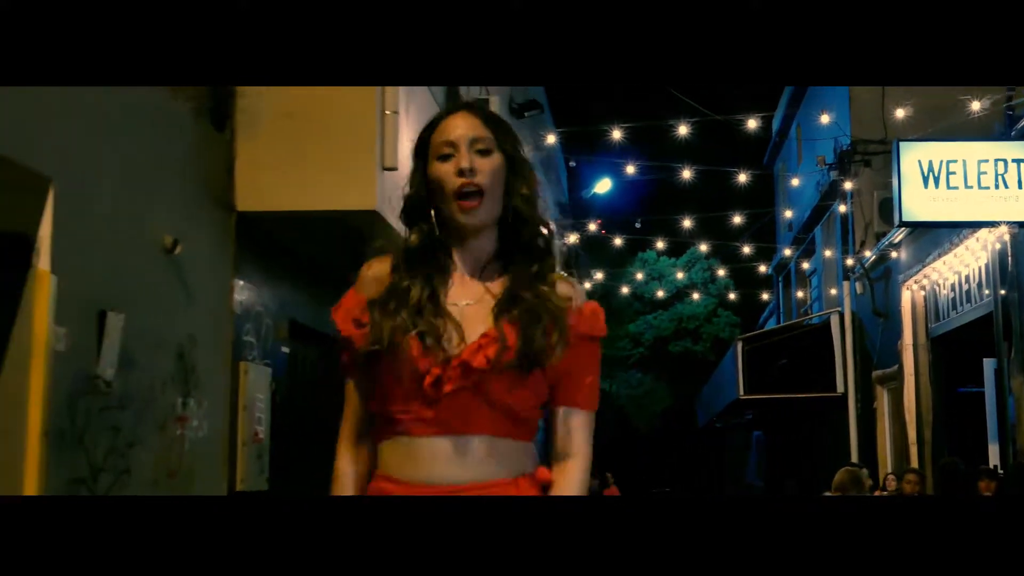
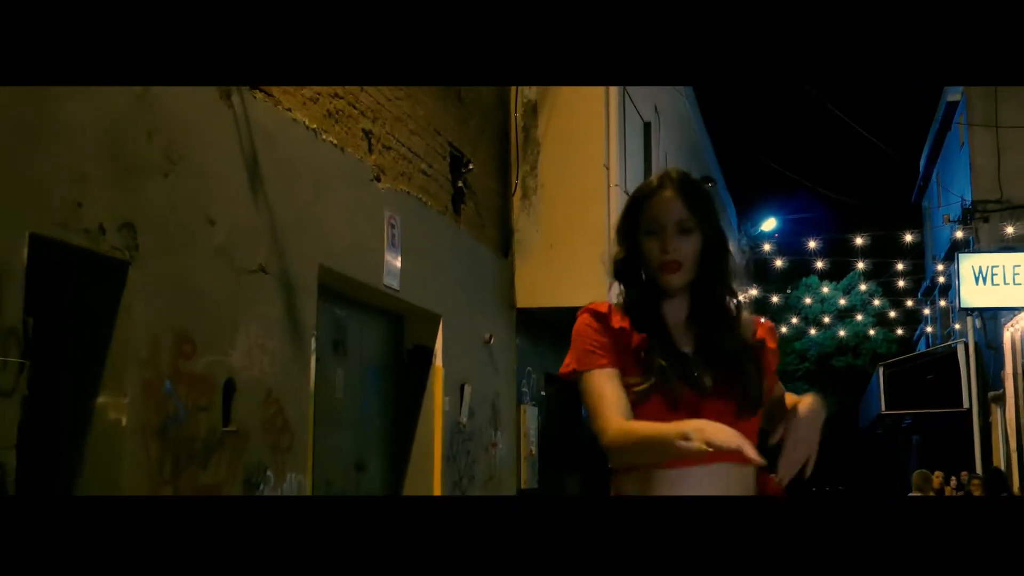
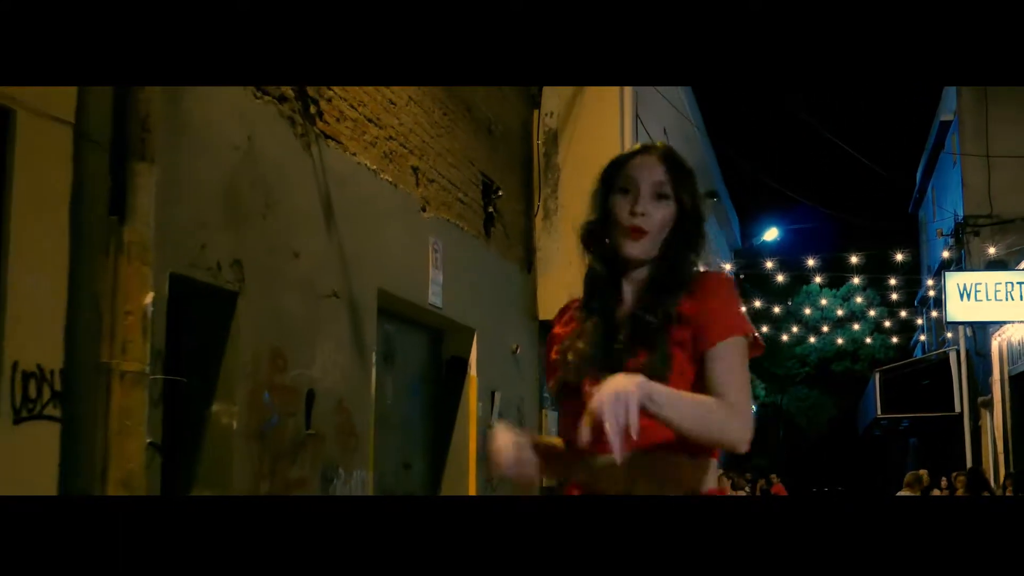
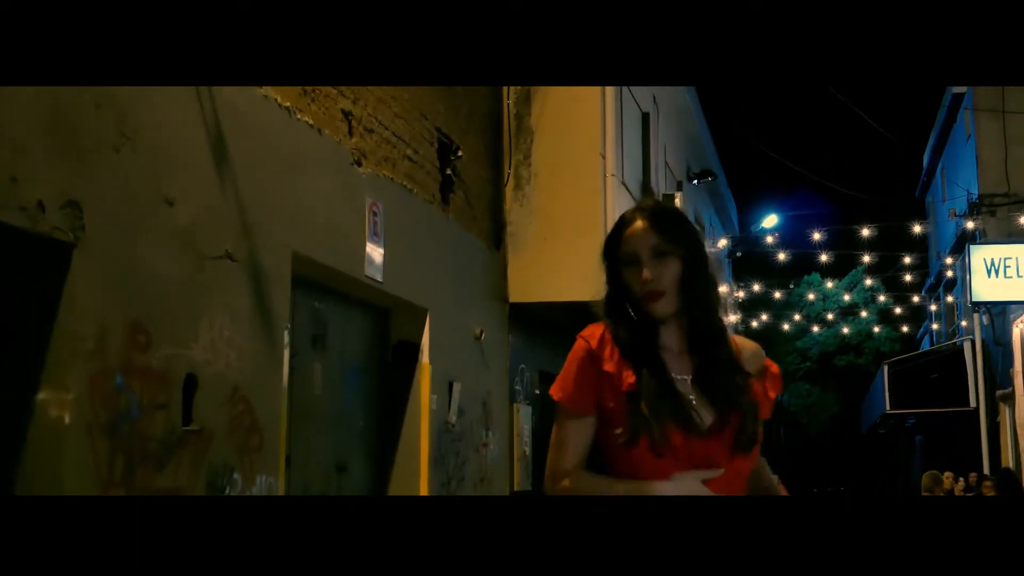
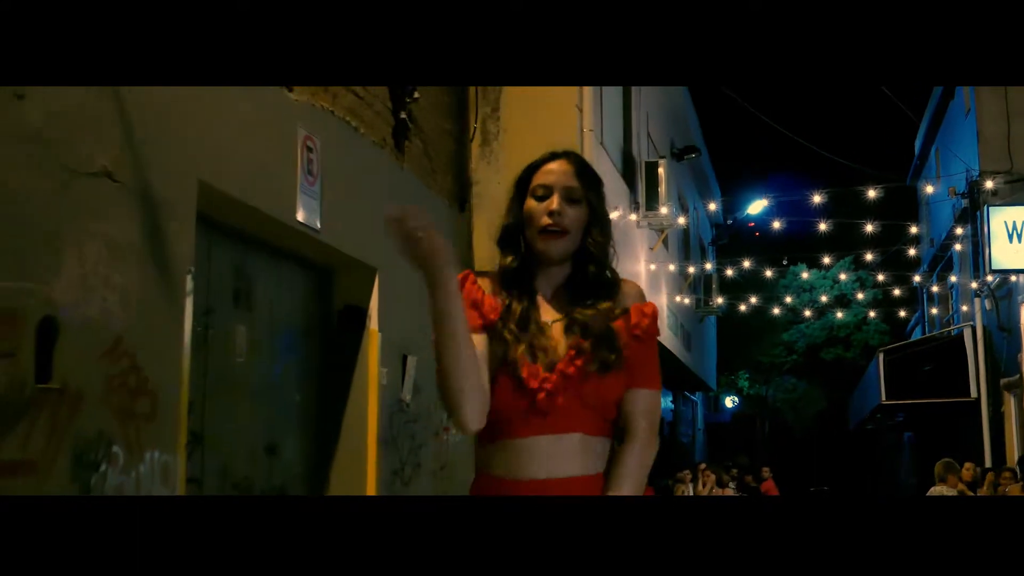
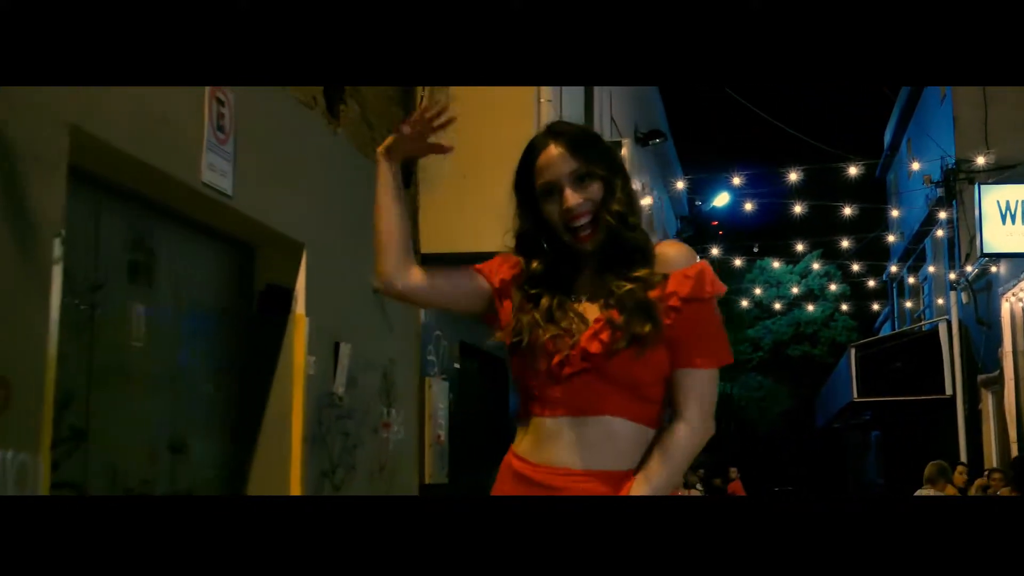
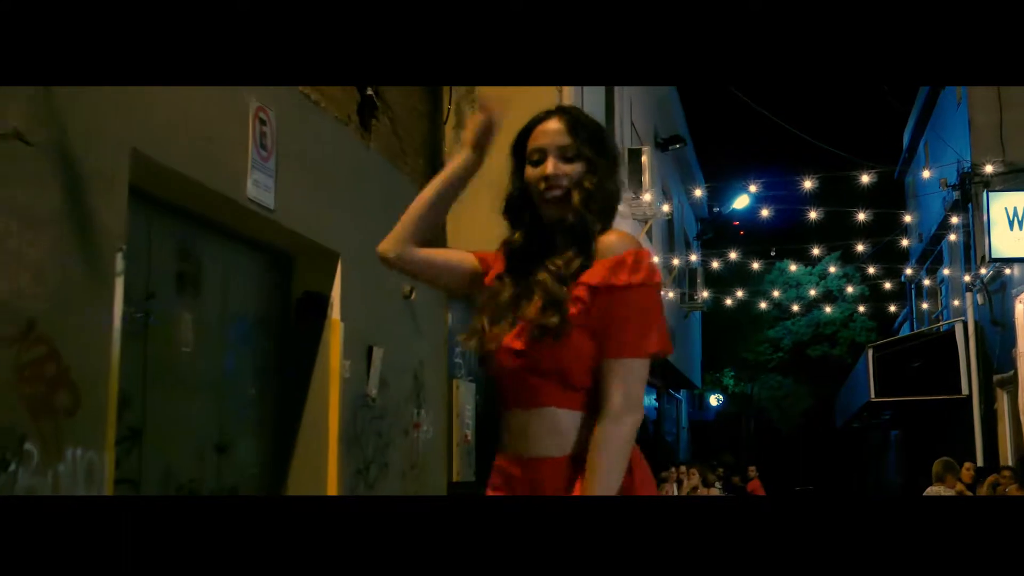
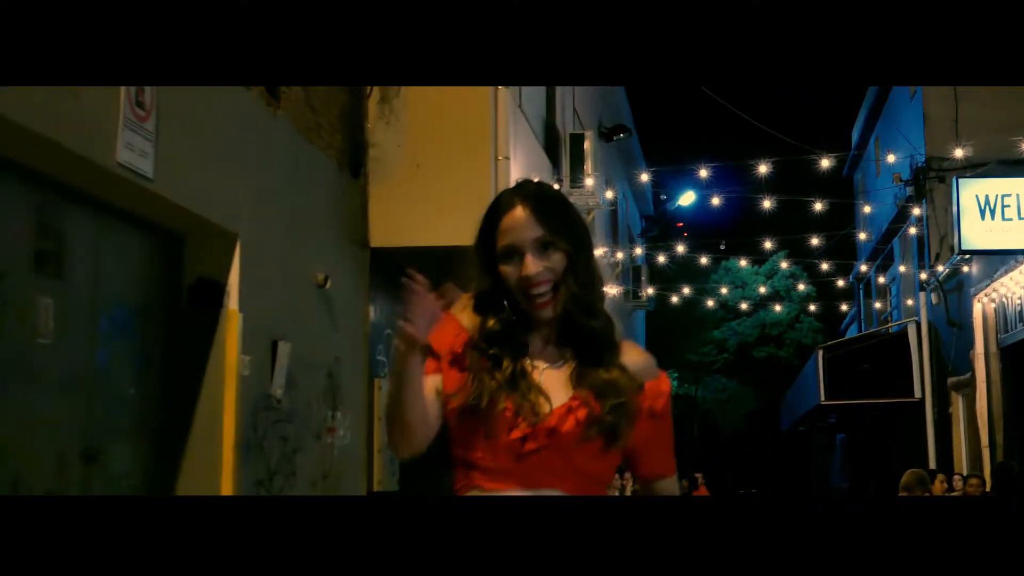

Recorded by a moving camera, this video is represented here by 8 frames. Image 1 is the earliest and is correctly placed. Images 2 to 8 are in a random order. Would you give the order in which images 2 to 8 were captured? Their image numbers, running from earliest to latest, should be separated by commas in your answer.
8, 6, 7, 5, 4, 2, 3
